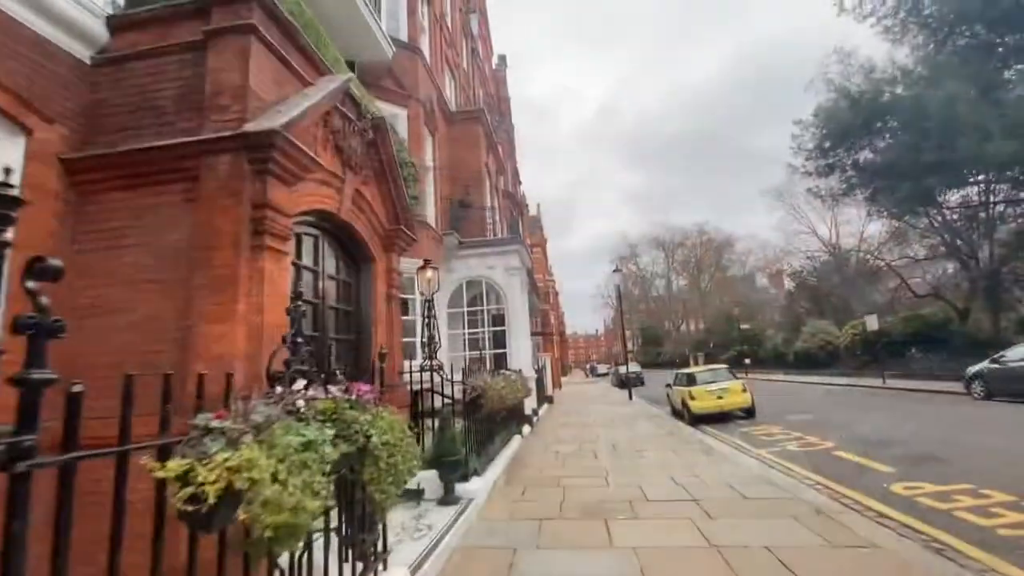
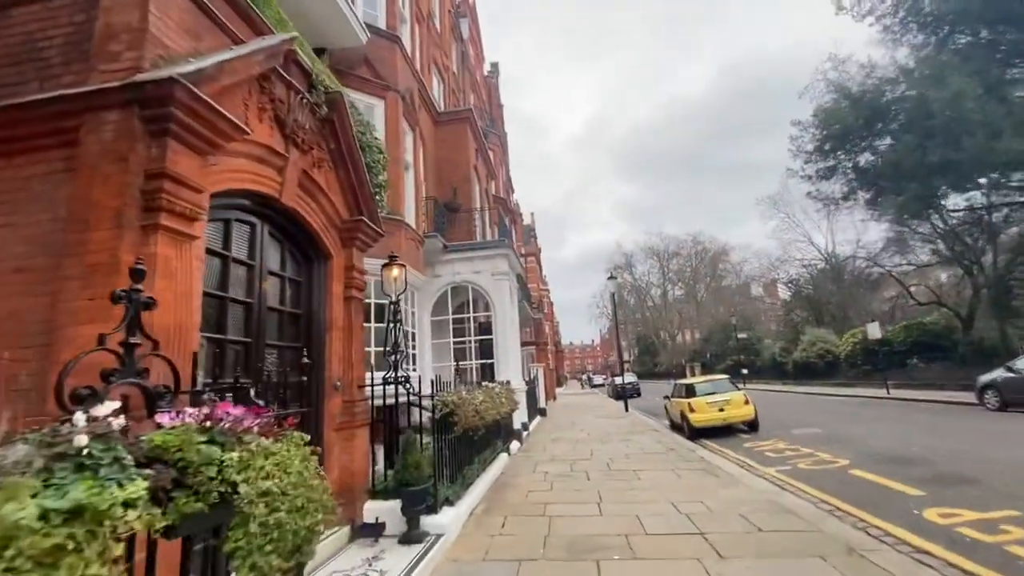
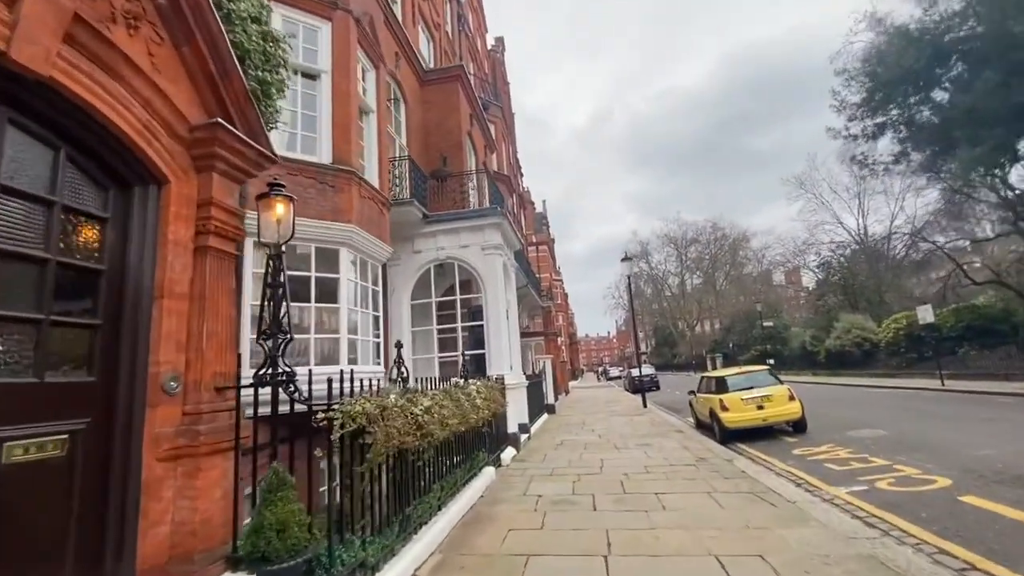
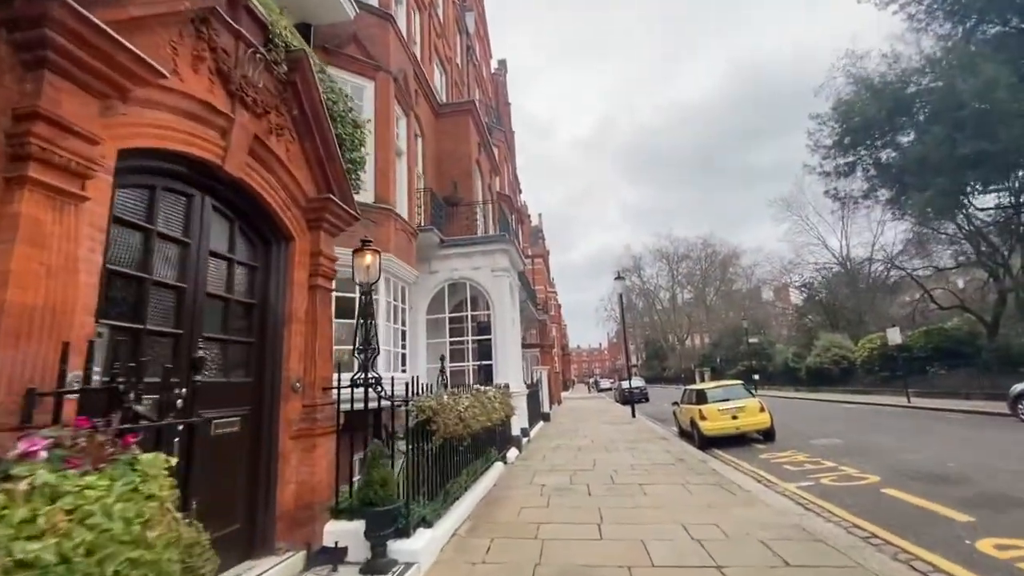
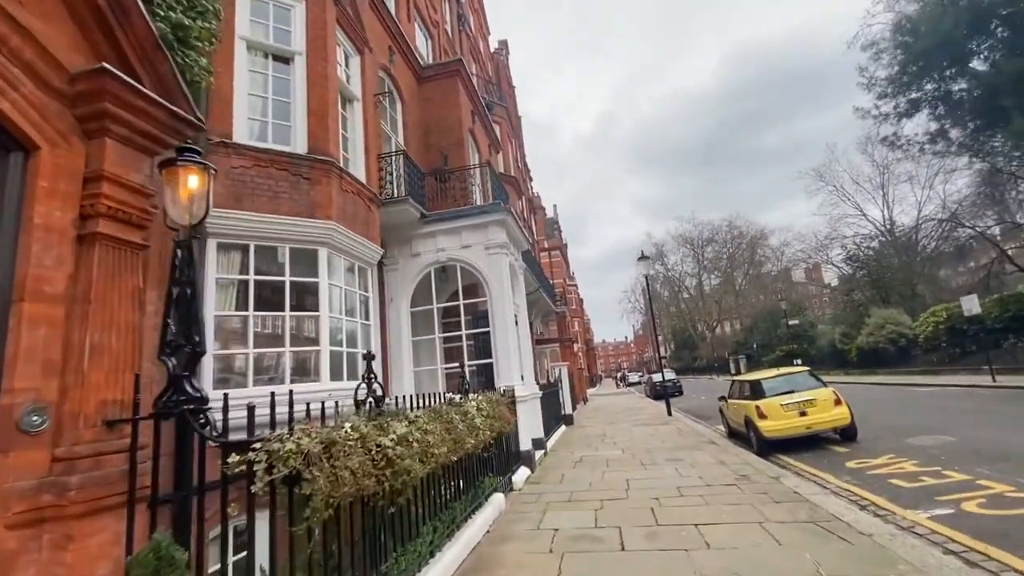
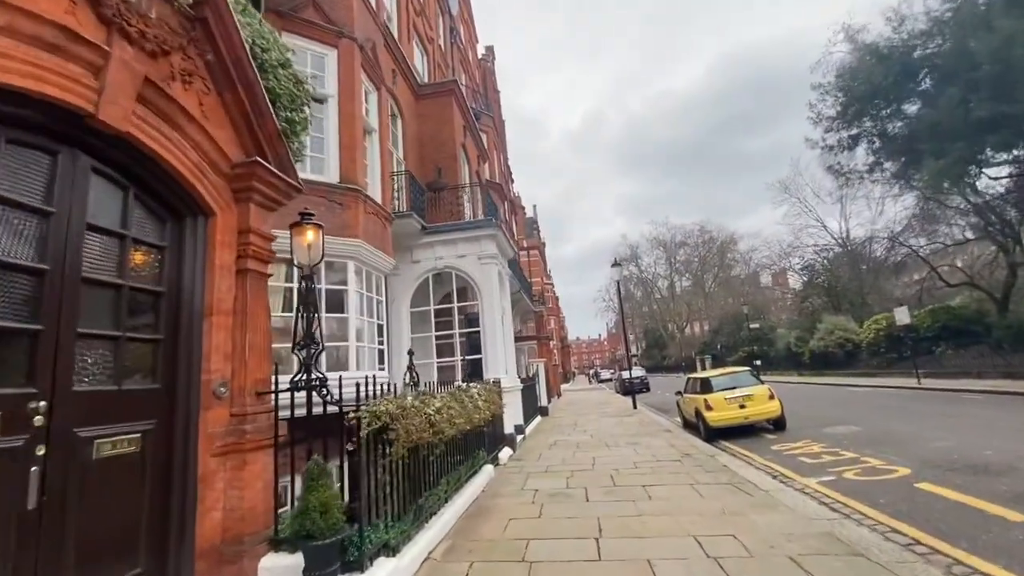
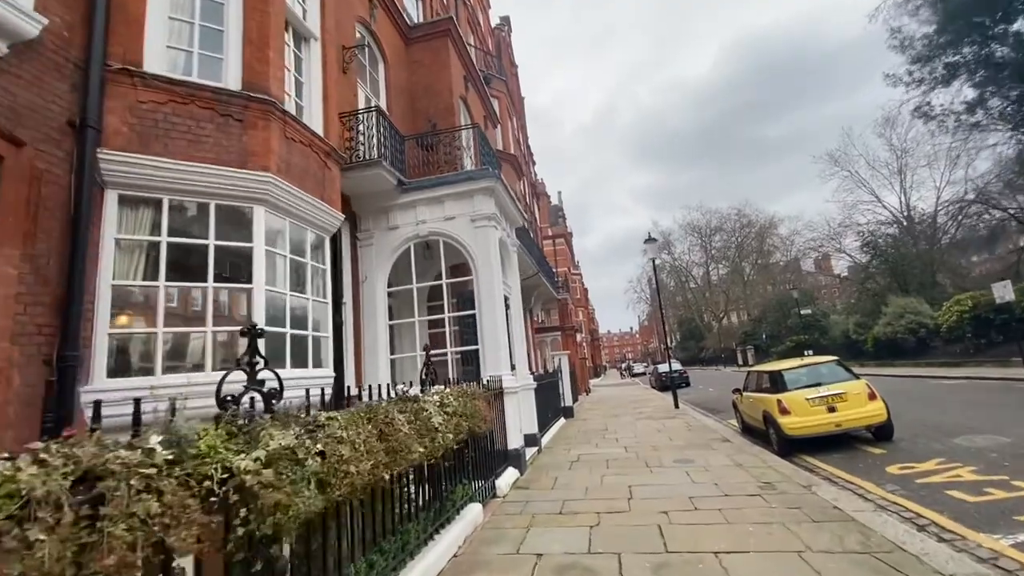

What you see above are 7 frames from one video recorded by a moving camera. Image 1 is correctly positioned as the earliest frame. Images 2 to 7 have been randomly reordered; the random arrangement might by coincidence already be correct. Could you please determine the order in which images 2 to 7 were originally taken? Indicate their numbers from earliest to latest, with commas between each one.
2, 4, 6, 3, 5, 7
